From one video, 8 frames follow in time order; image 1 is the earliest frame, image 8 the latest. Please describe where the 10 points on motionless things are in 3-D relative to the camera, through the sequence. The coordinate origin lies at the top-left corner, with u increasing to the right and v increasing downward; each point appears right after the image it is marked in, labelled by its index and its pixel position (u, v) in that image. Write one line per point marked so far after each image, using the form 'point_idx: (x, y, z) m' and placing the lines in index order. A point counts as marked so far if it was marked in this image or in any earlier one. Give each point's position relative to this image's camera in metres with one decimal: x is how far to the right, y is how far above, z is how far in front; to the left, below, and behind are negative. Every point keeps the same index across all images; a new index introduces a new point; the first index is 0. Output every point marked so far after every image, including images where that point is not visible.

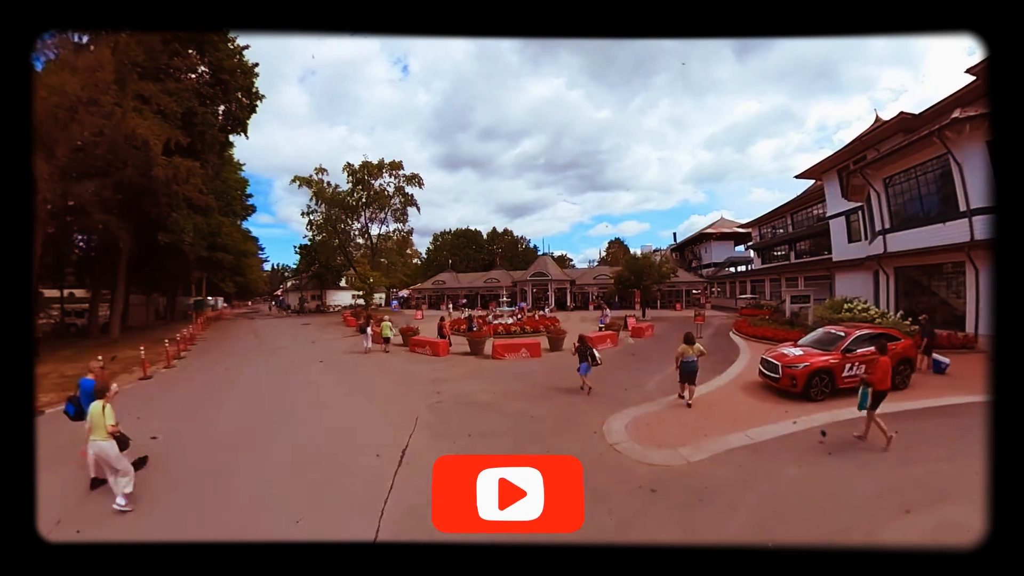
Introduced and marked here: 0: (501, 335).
0: (-0.3, -1.5, +17.1) m
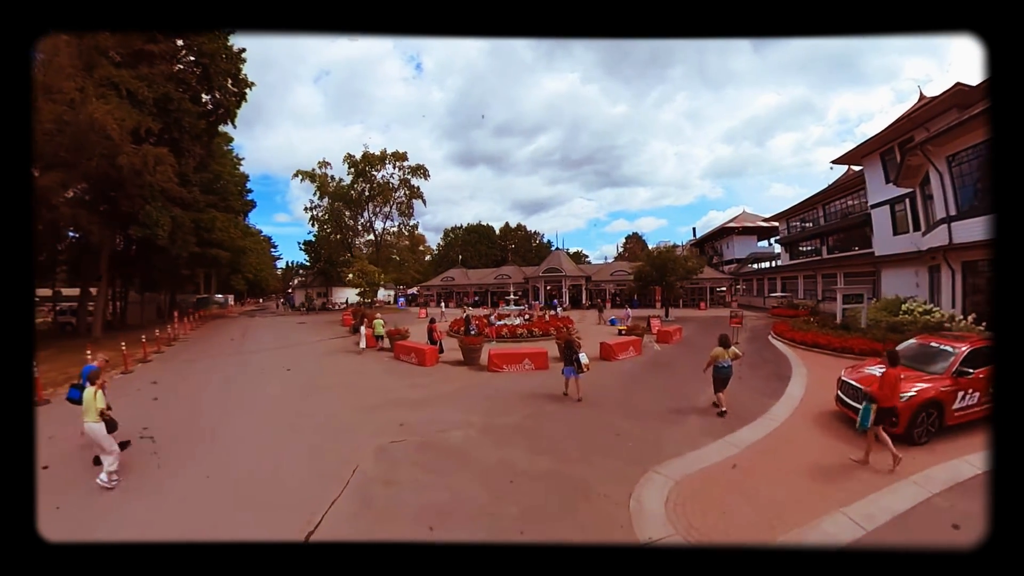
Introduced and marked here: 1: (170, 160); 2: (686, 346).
0: (-0.1, -1.5, +15.0) m
1: (-12.0, +4.4, +19.8) m
2: (+4.4, -1.6, +14.5) m
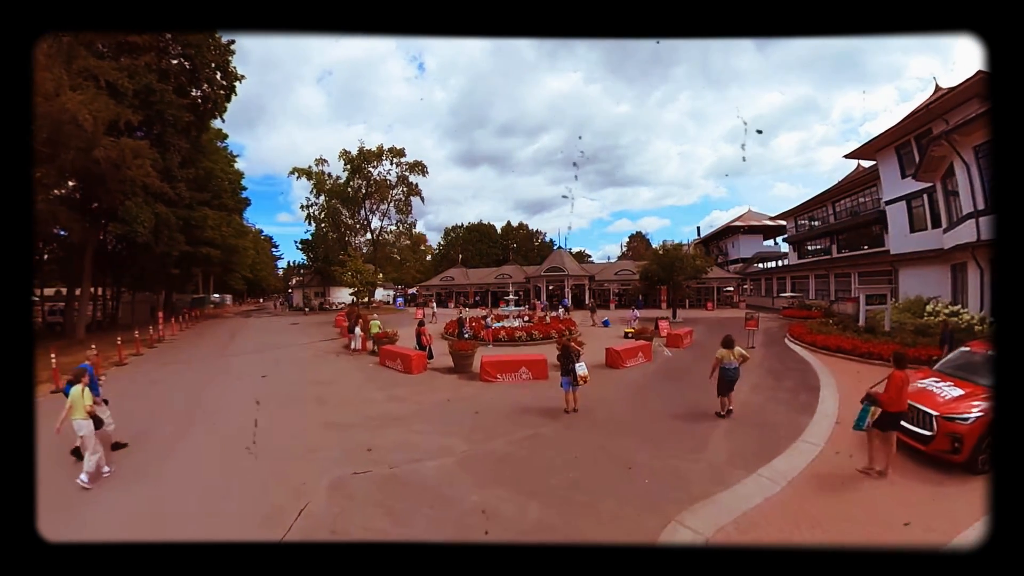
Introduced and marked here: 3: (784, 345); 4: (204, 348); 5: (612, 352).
0: (-0.2, -1.5, +14.1) m
1: (-12.0, +4.4, +18.9) m
2: (+4.4, -1.6, +13.5) m
3: (+6.7, -1.5, +13.9) m
4: (-10.8, -2.1, +20.0) m
5: (+1.9, -1.4, +11.2) m
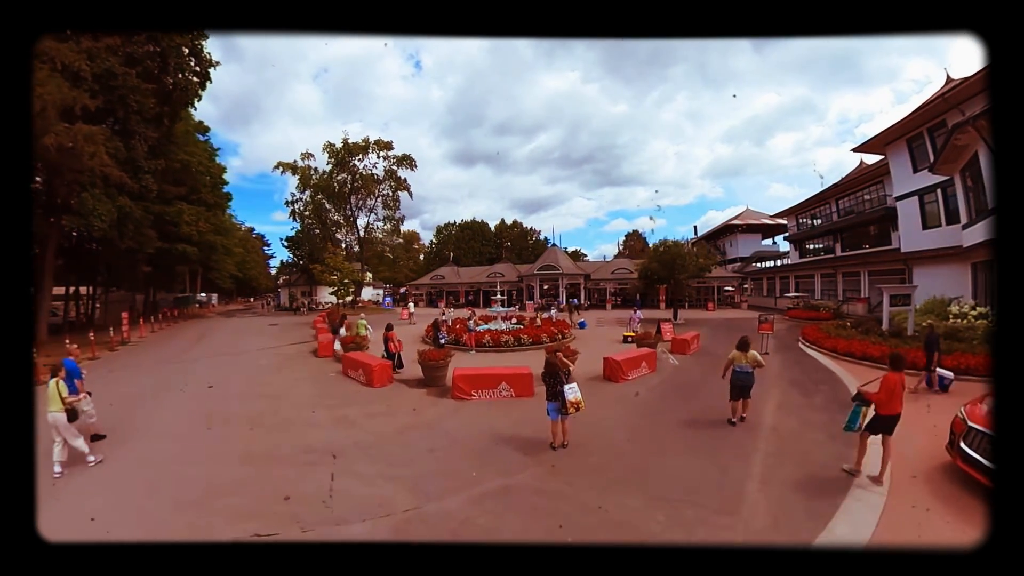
0: (-0.5, -1.4, +12.8) m
1: (-12.3, +4.5, +17.5) m
2: (+4.1, -1.6, +12.2) m
3: (+6.4, -1.4, +12.7) m
4: (-11.1, -2.1, +18.6) m
5: (+1.7, -1.4, +9.9) m
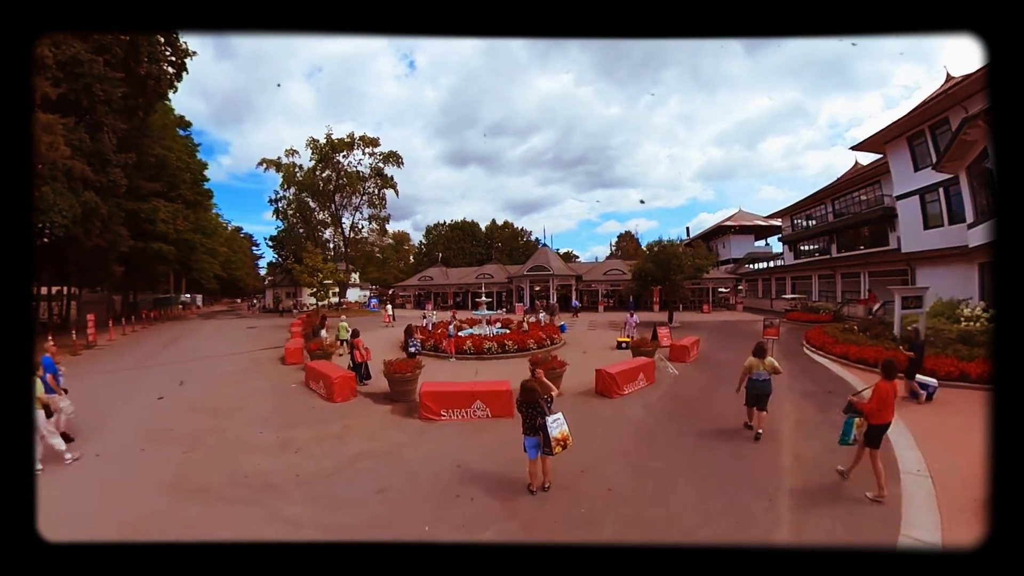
0: (-0.8, -1.5, +11.8) m
1: (-12.7, +4.5, +16.5) m
2: (+3.8, -1.6, +11.3) m
3: (+6.1, -1.5, +11.8) m
4: (-11.5, -2.1, +17.5) m
5: (+1.4, -1.4, +9.0) m
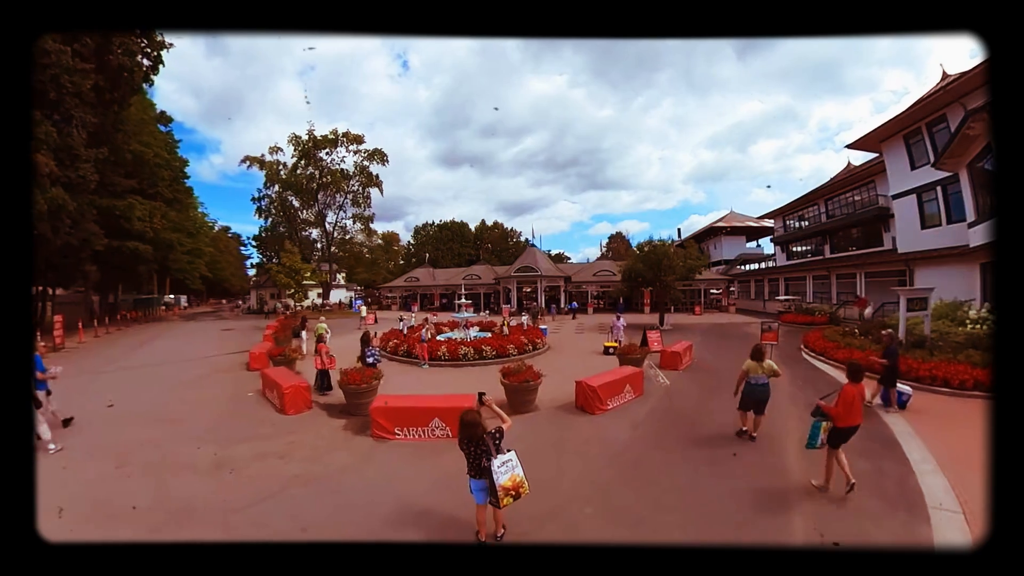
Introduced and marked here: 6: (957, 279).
0: (-1.2, -1.5, +11.1) m
1: (-13.1, +4.5, +15.5) m
2: (+3.4, -1.6, +10.6) m
3: (+5.7, -1.5, +11.2) m
4: (-12.0, -2.1, +16.6) m
5: (+1.1, -1.4, +8.3) m
6: (+13.7, +0.3, +17.5) m
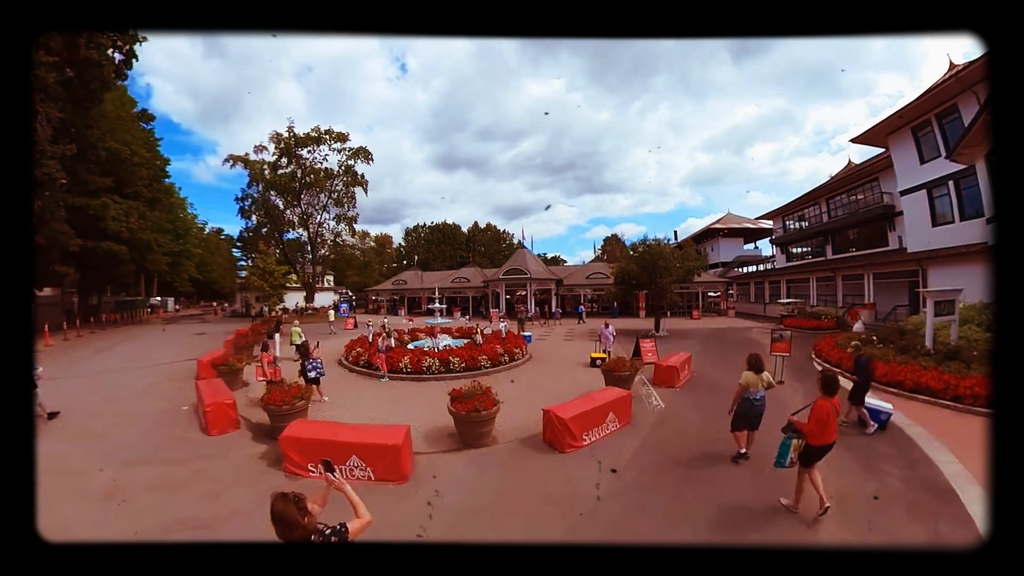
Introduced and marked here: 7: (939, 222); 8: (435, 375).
0: (-1.6, -1.5, +9.9) m
1: (-13.6, +4.4, +14.3) m
2: (+3.0, -1.7, +9.4) m
3: (+5.3, -1.5, +10.0) m
4: (-12.4, -2.2, +15.3) m
5: (+0.7, -1.4, +7.1) m
6: (+13.3, +0.2, +16.4) m
7: (+14.4, +2.2, +19.2) m
8: (-1.1, -1.5, +10.0) m
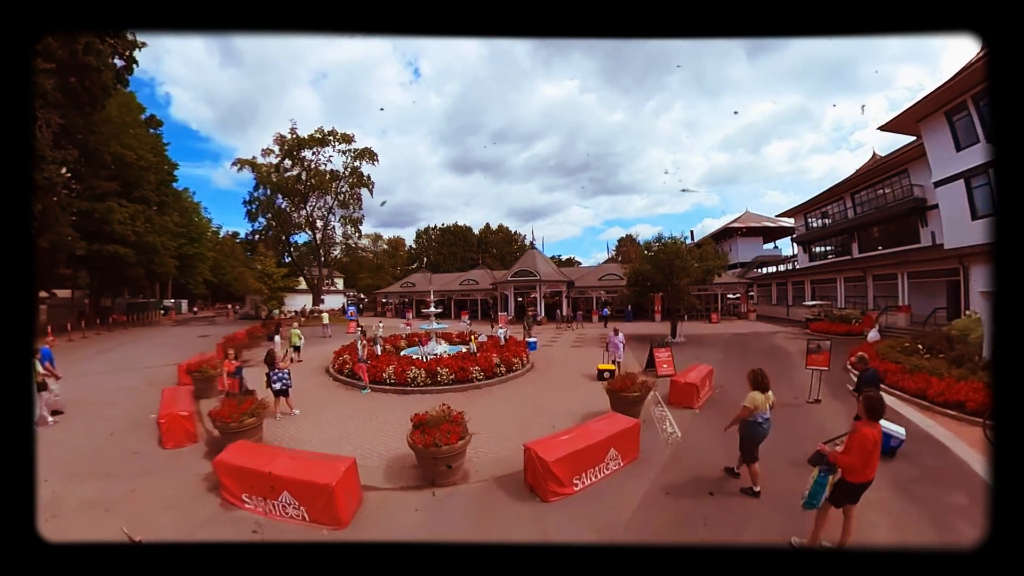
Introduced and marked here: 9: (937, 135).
0: (-1.6, -1.6, +8.9) m
1: (-13.5, +4.2, +13.7) m
2: (+3.0, -1.7, +8.4) m
3: (+5.3, -1.6, +8.9) m
4: (-12.2, -2.3, +14.7) m
5: (+0.6, -1.5, +6.1) m
6: (+13.4, +0.2, +15.1) m
7: (+14.7, +2.2, +17.9) m
8: (-1.1, -1.5, +9.0) m
9: (+14.9, +5.2, +20.0) m
